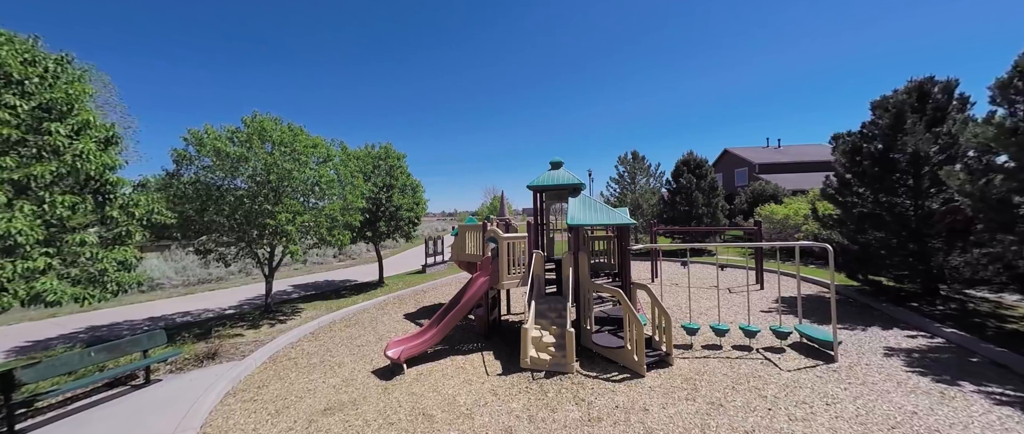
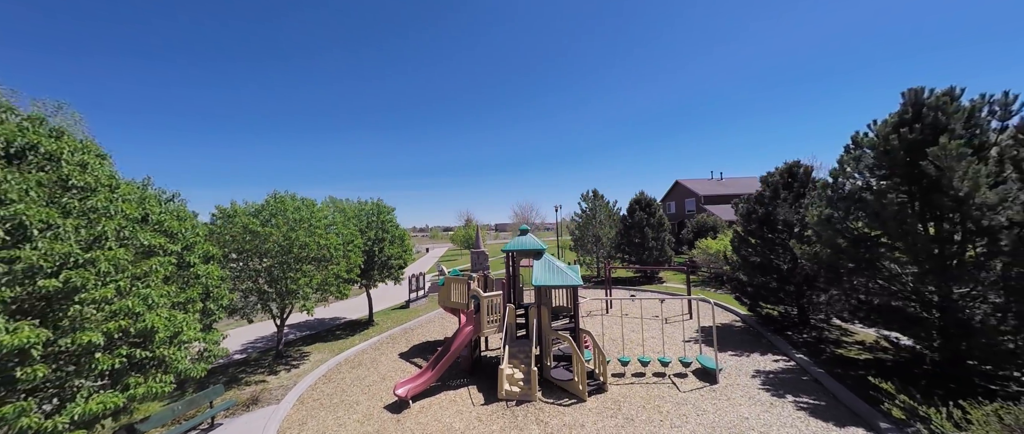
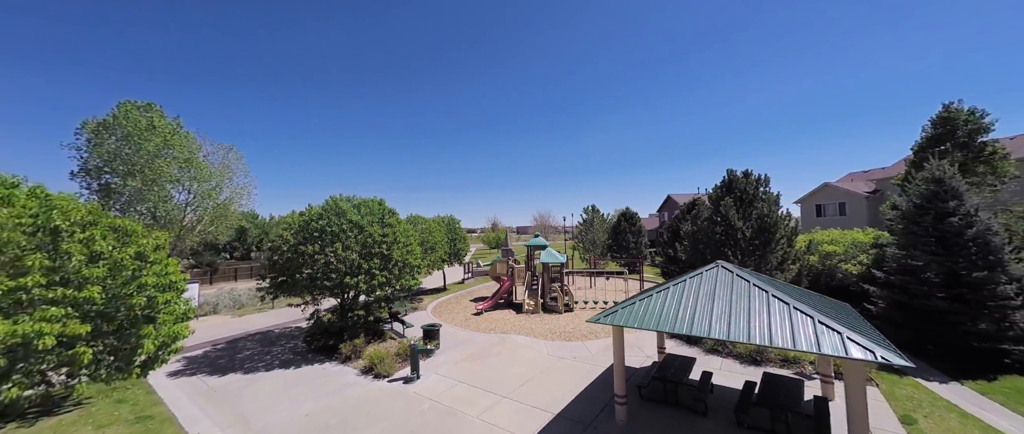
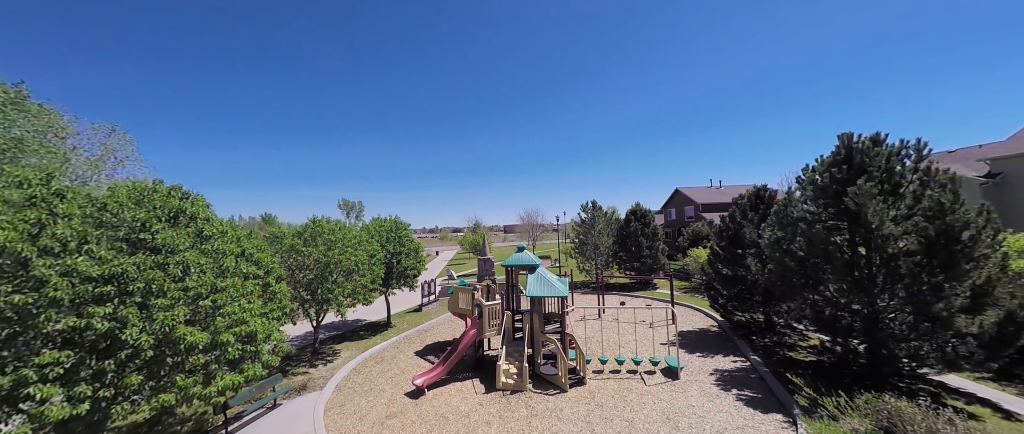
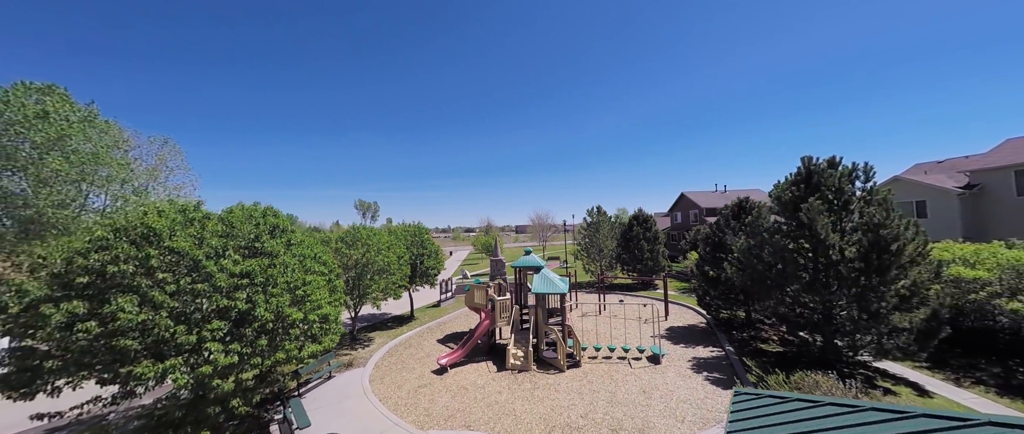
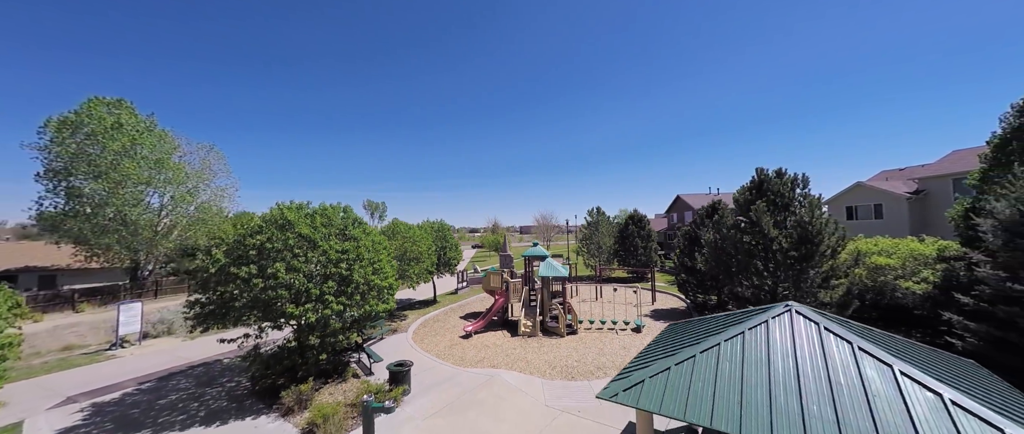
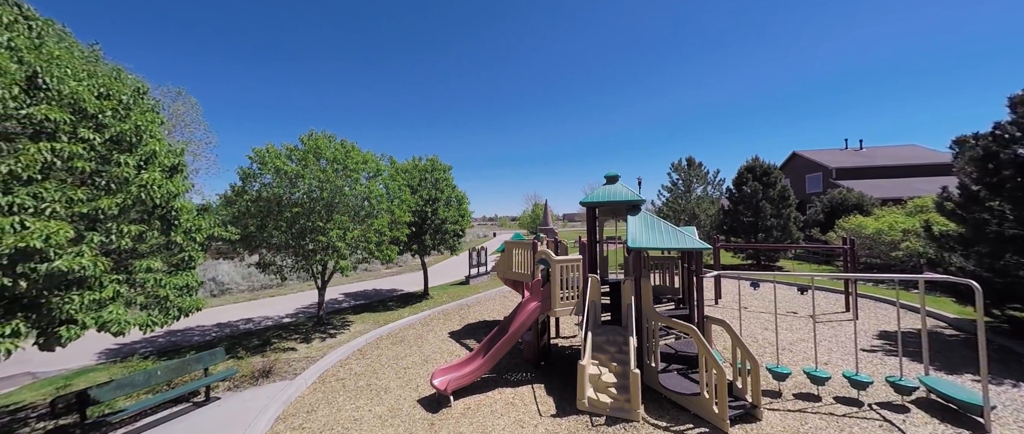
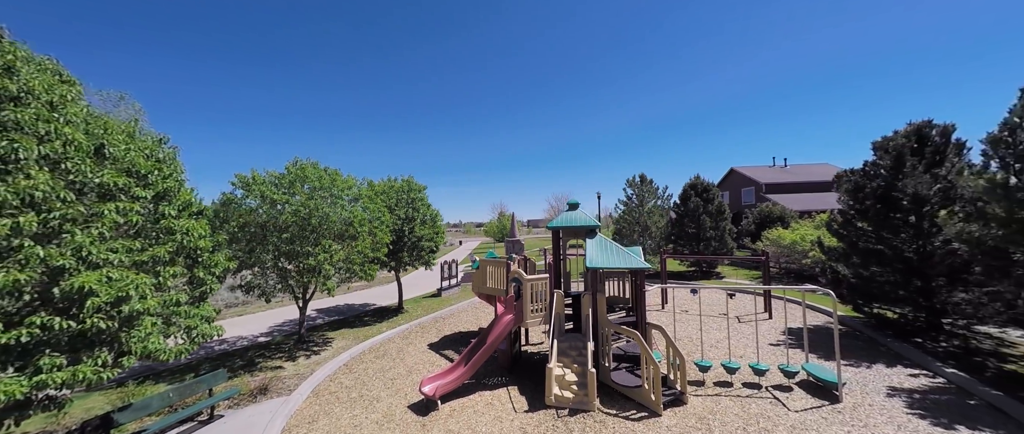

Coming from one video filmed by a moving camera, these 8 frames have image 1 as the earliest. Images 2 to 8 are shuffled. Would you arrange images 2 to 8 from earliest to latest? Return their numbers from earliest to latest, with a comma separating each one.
7, 8, 2, 4, 5, 6, 3
